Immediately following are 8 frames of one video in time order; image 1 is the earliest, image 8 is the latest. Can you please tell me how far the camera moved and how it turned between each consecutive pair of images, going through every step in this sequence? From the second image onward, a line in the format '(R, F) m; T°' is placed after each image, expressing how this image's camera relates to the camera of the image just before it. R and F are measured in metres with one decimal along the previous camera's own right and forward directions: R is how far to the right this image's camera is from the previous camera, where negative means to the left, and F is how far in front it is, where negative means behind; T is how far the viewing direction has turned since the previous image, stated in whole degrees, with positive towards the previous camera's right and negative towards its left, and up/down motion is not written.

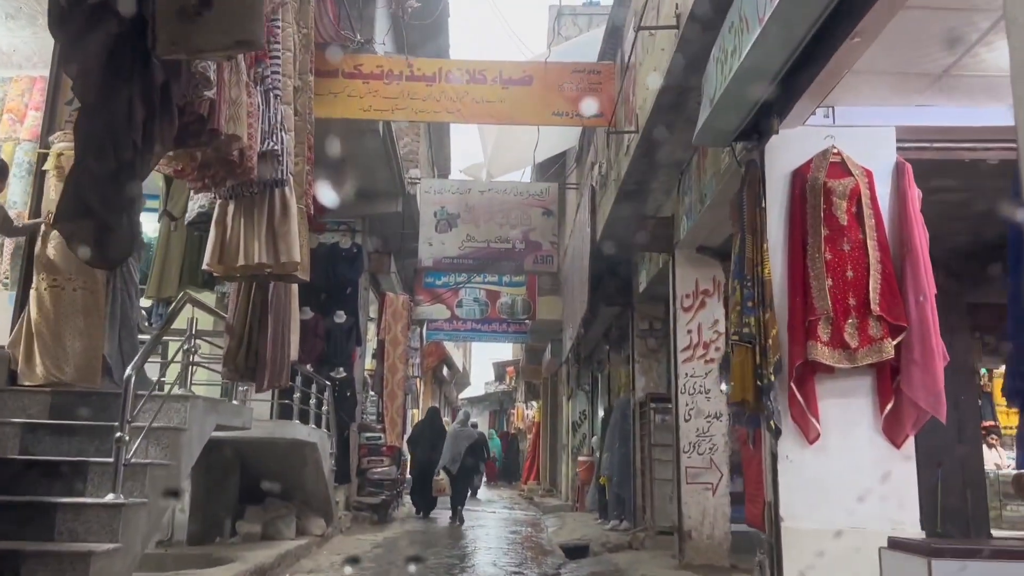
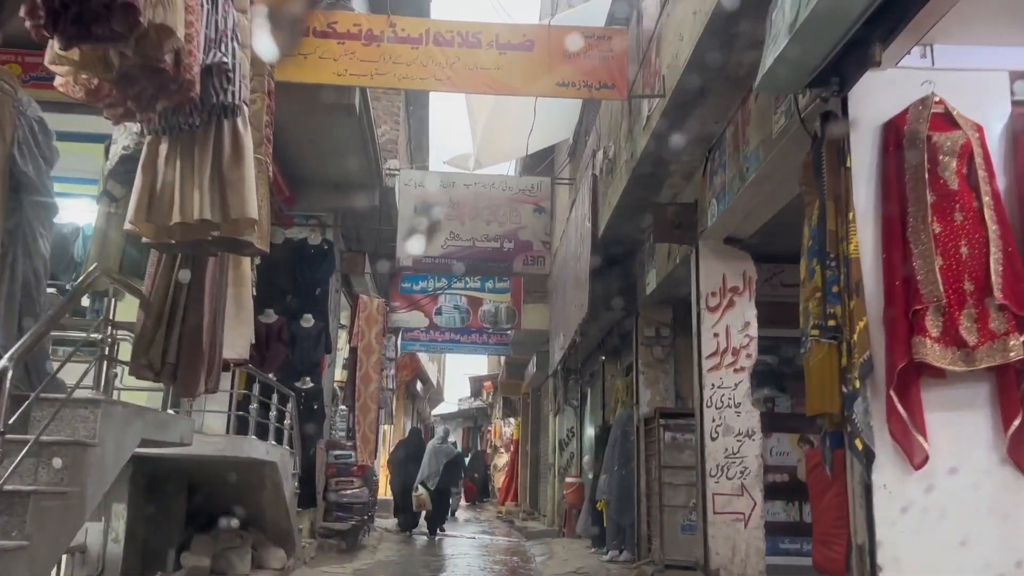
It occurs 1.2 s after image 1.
(-0.2, +0.9) m; +2°
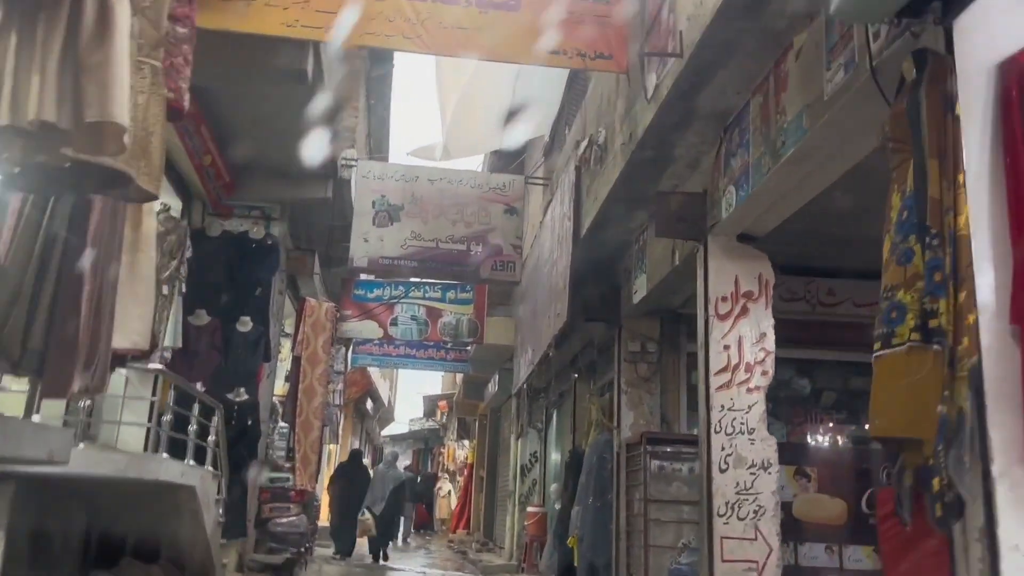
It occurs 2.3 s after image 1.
(-0.1, +0.8) m; +3°
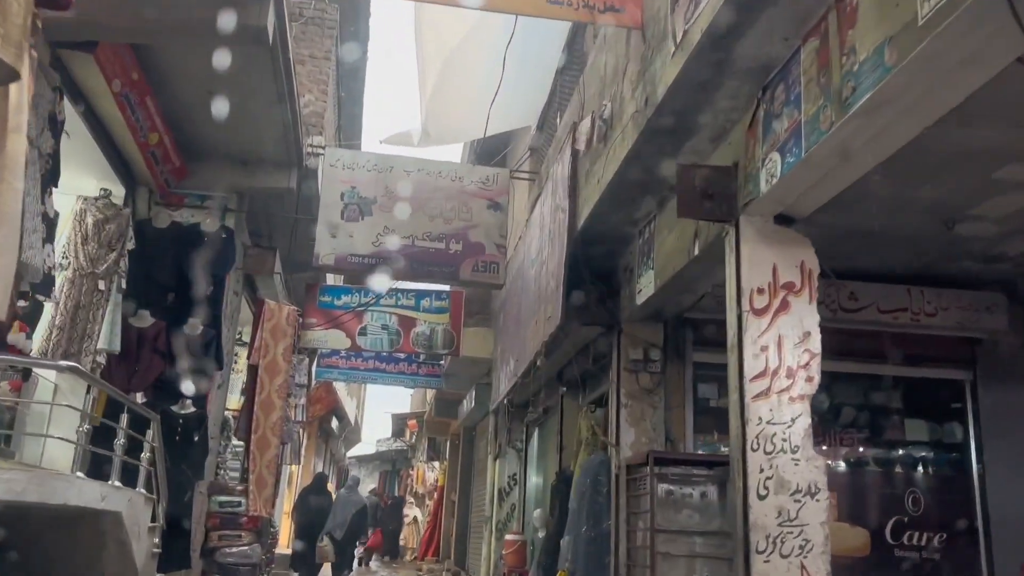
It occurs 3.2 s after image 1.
(-0.1, +0.7) m; +2°
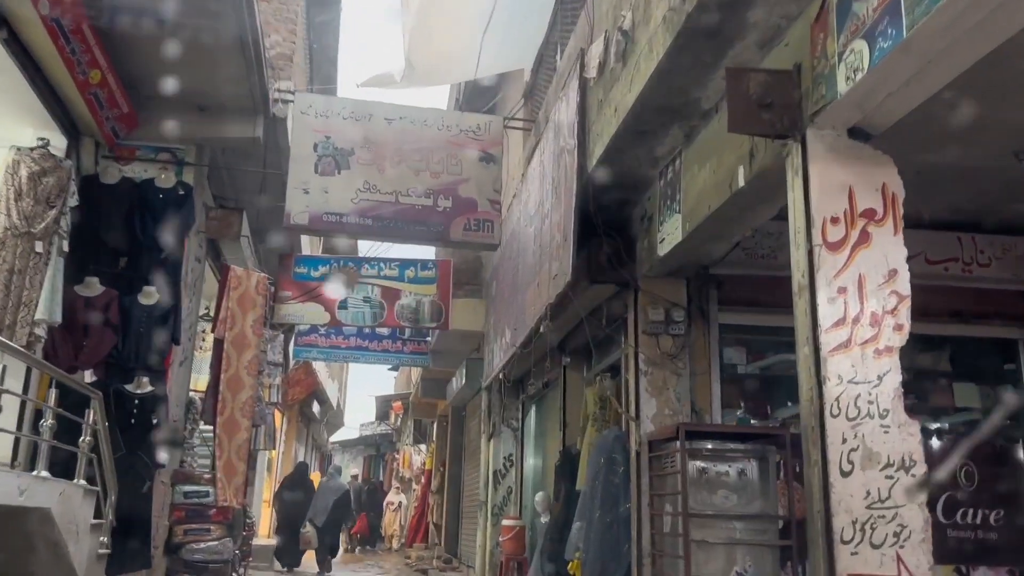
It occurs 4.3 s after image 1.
(-0.1, +0.7) m; +1°
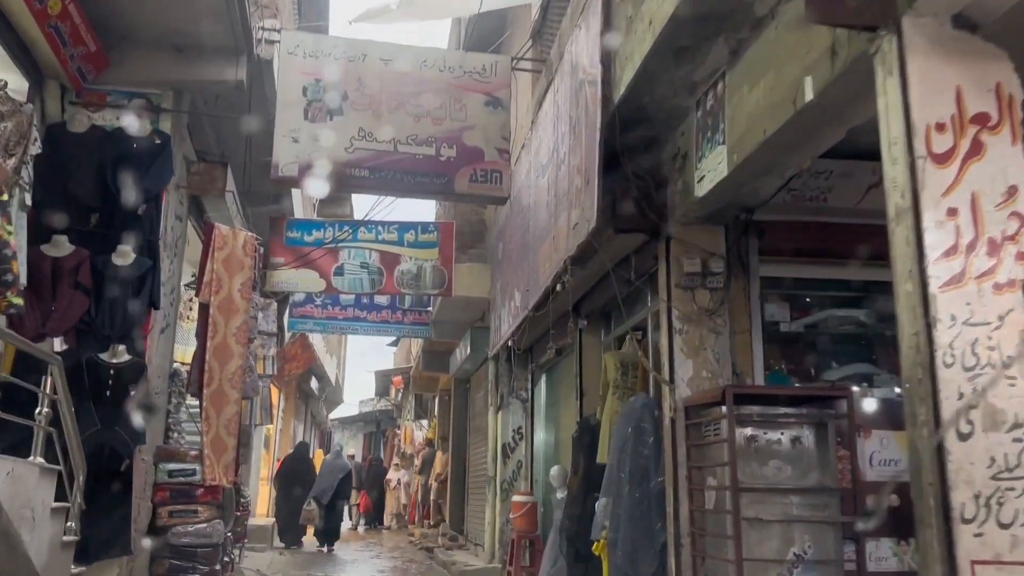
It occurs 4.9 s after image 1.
(-0.1, +0.5) m; 0°
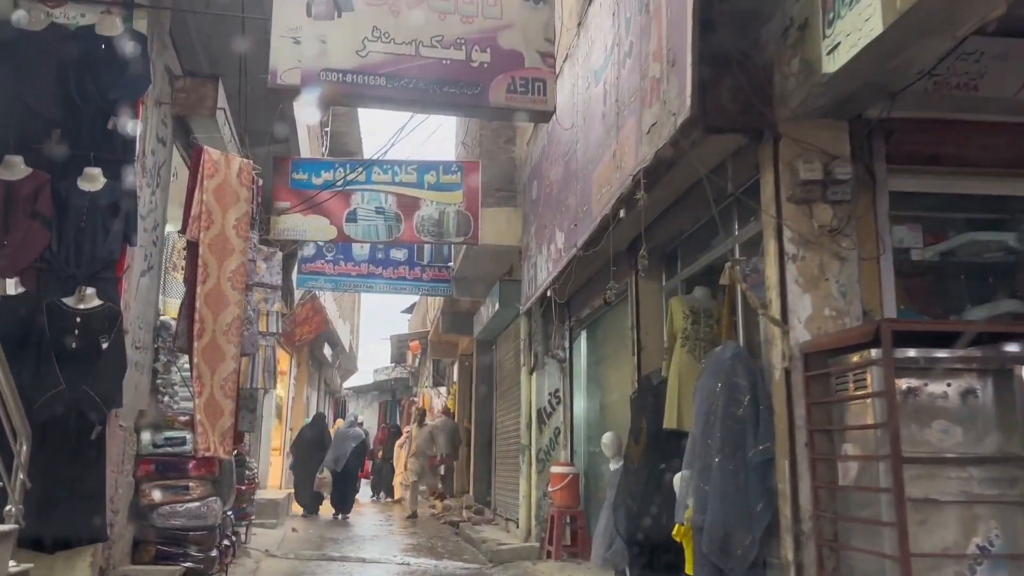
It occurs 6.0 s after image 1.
(-0.2, +0.9) m; -1°
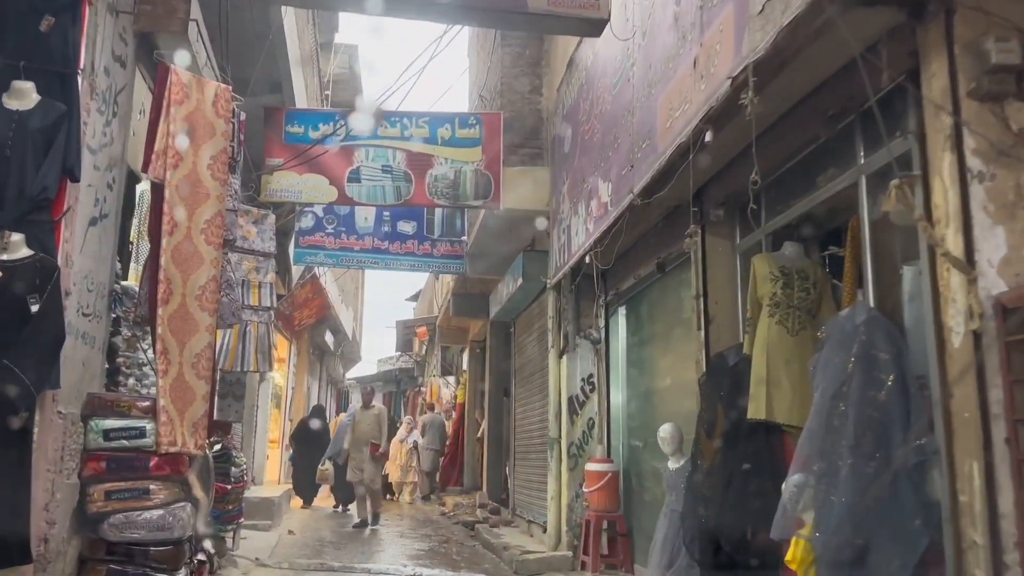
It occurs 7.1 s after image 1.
(-0.2, +0.9) m; 0°
